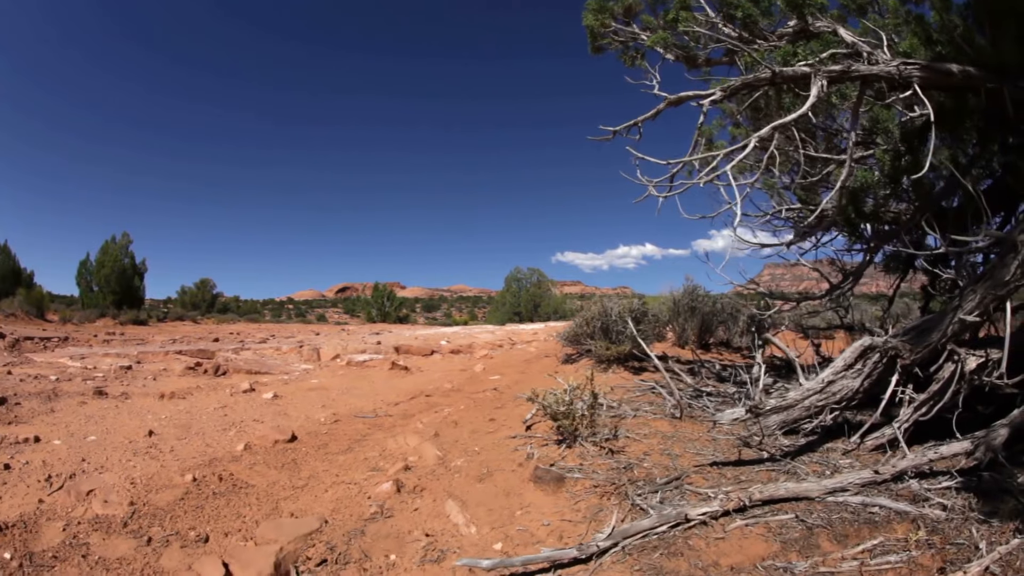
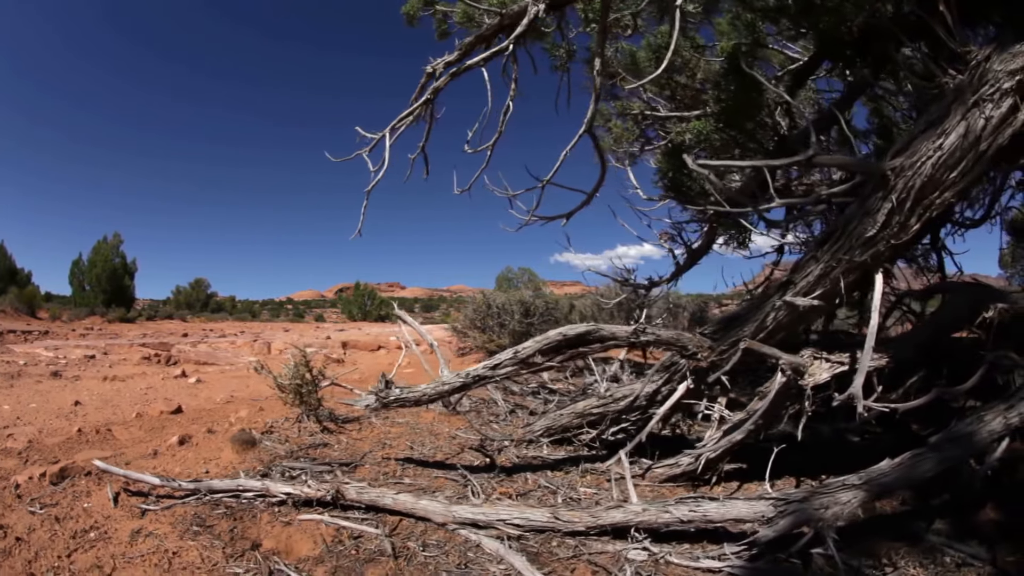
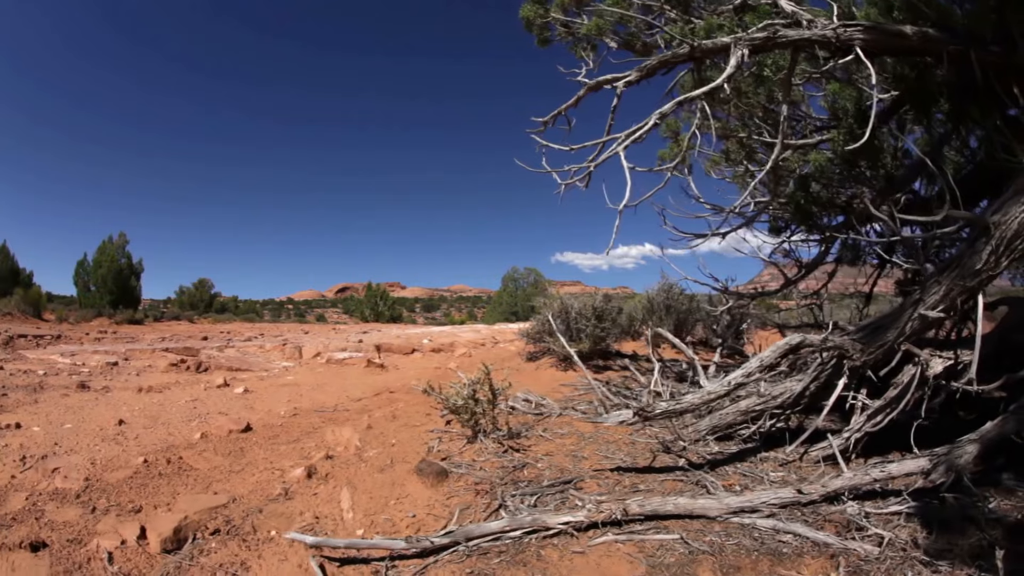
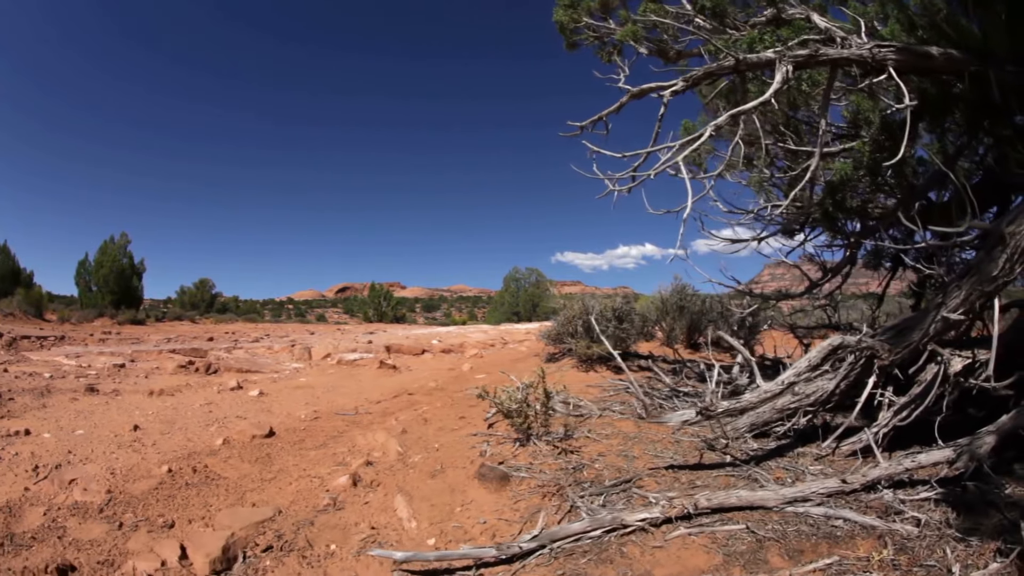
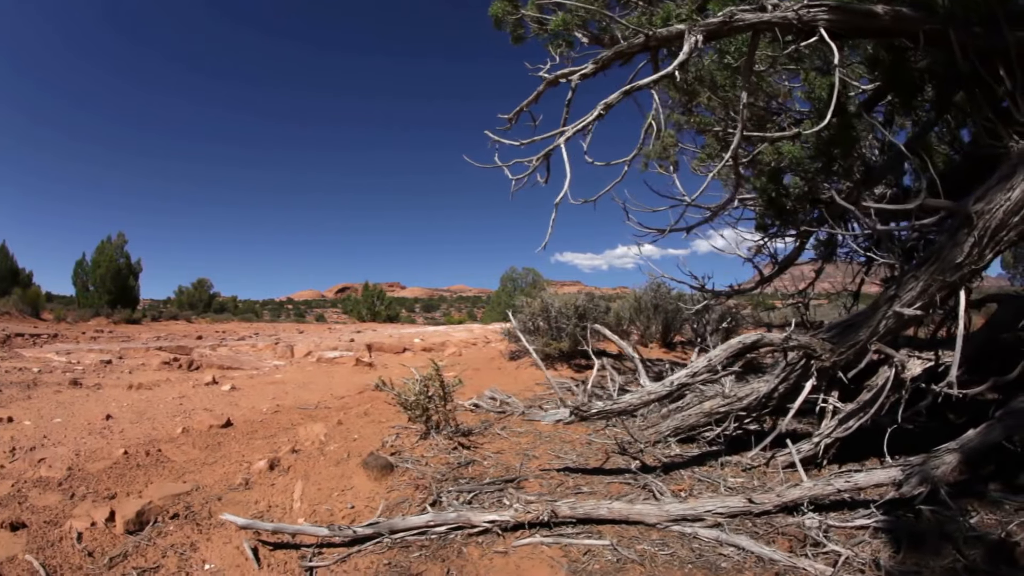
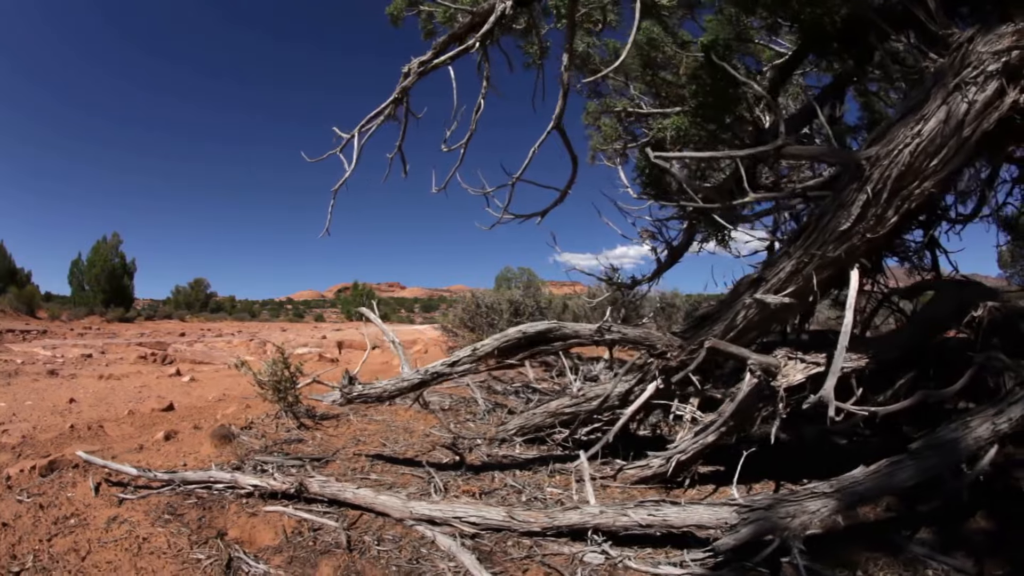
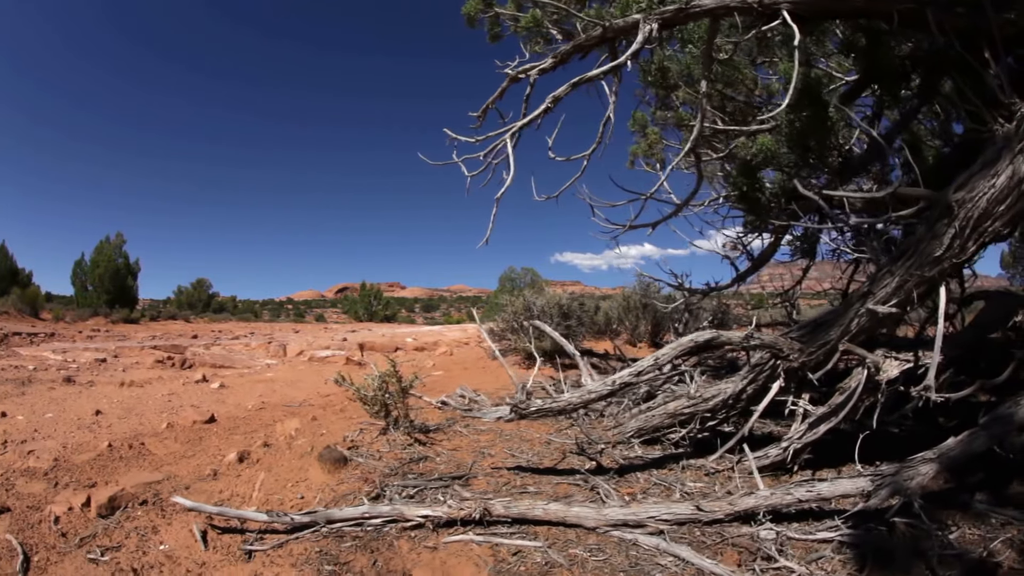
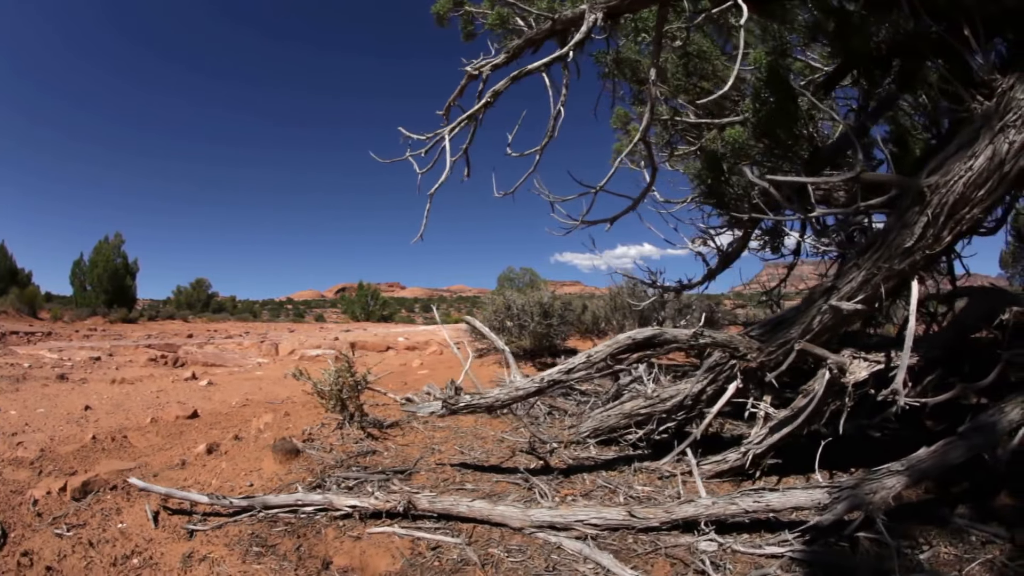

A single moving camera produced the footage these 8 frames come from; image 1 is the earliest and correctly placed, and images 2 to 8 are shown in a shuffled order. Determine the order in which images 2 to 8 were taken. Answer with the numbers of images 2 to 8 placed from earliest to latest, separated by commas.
4, 3, 5, 7, 8, 2, 6
